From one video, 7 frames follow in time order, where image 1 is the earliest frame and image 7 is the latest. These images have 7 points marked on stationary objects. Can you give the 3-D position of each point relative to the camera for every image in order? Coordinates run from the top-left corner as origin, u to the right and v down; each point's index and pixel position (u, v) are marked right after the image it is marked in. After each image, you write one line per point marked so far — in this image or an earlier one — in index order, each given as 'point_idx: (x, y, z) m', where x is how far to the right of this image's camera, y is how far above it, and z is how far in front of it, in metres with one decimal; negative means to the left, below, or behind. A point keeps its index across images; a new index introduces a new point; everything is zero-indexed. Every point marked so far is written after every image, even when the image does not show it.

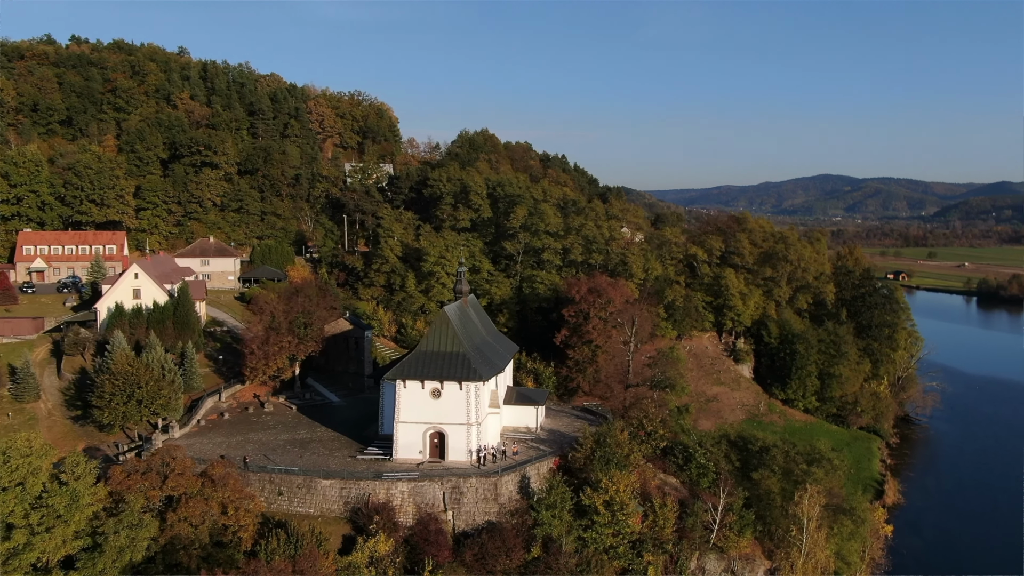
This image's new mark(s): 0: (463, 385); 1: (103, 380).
0: (-1.3, -2.6, +18.1) m
1: (-11.1, -2.5, +19.1) m
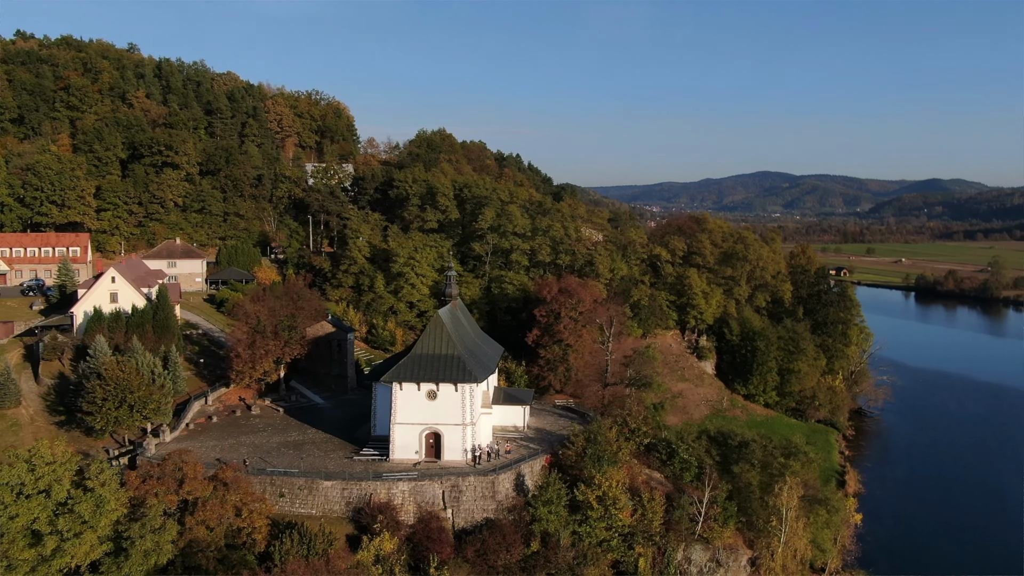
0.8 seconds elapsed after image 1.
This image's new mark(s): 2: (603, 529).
0: (-1.4, -2.7, +18.5) m
1: (-11.3, -2.6, +18.9) m
2: (+2.4, -6.3, +18.2) m
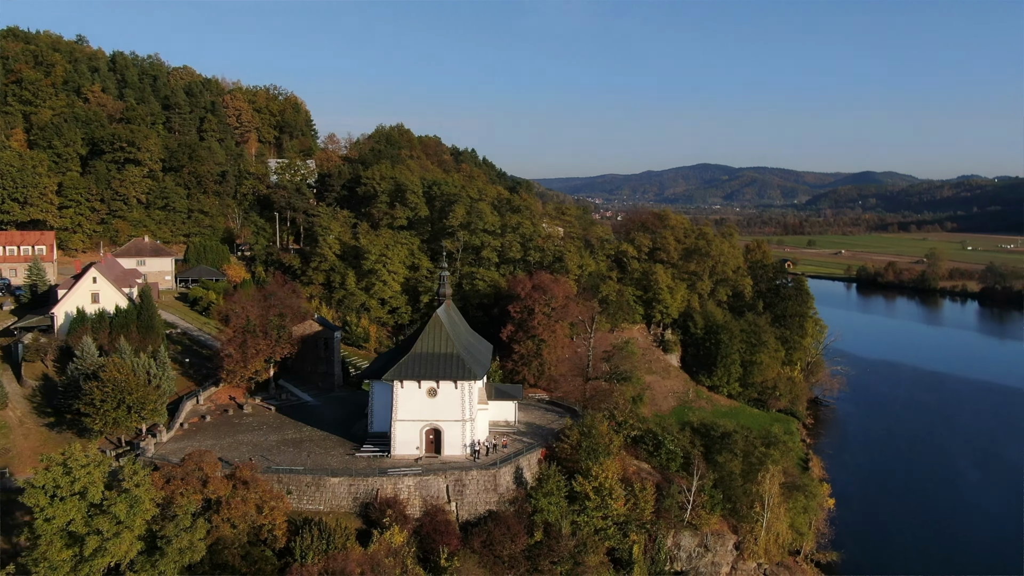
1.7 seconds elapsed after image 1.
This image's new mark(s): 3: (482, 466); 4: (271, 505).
0: (-1.5, -2.6, +19.0) m
1: (-11.3, -2.7, +18.8) m
2: (+2.4, -6.3, +18.9) m
3: (-0.8, -4.7, +18.3) m
4: (-5.0, -4.5, +14.5) m
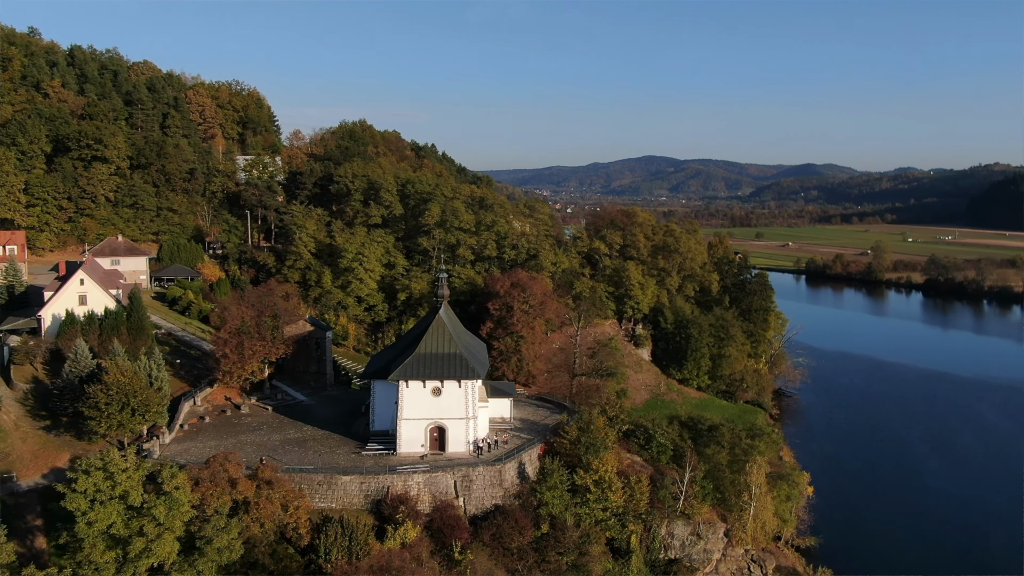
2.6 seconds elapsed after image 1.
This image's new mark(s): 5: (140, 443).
0: (-1.4, -2.6, +19.4) m
1: (-11.2, -2.8, +18.7) m
2: (+2.5, -6.3, +19.6) m
3: (-0.6, -4.7, +18.8) m
4: (-4.6, -4.6, +14.8) m
5: (-10.5, -4.4, +19.8) m
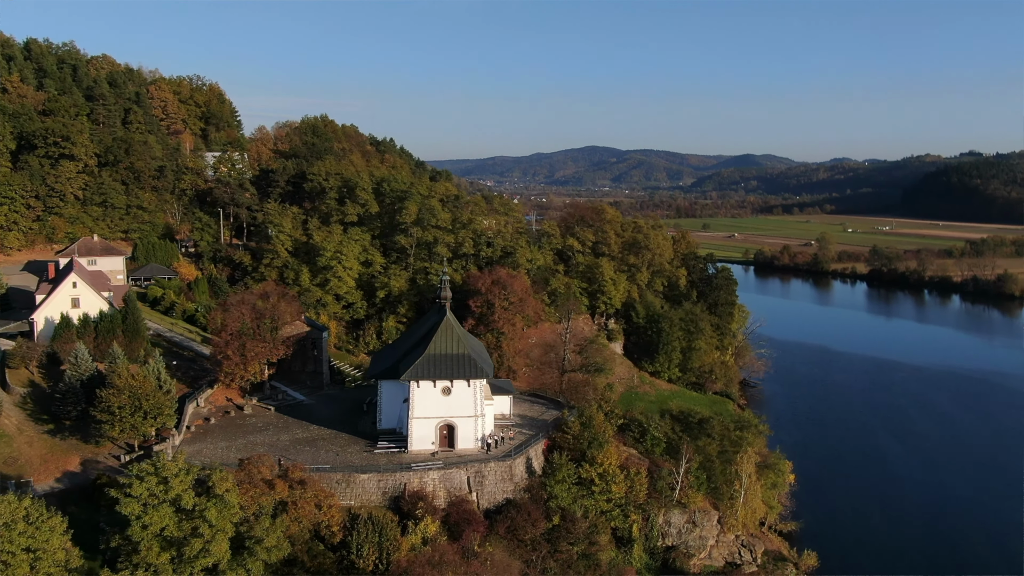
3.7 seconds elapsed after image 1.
0: (-1.2, -2.7, +20.0) m
1: (-11.0, -2.9, +18.8) m
2: (+2.7, -6.3, +20.4) m
3: (-0.4, -4.7, +19.4) m
4: (-4.1, -4.7, +15.3) m
5: (-10.3, -4.5, +19.9) m
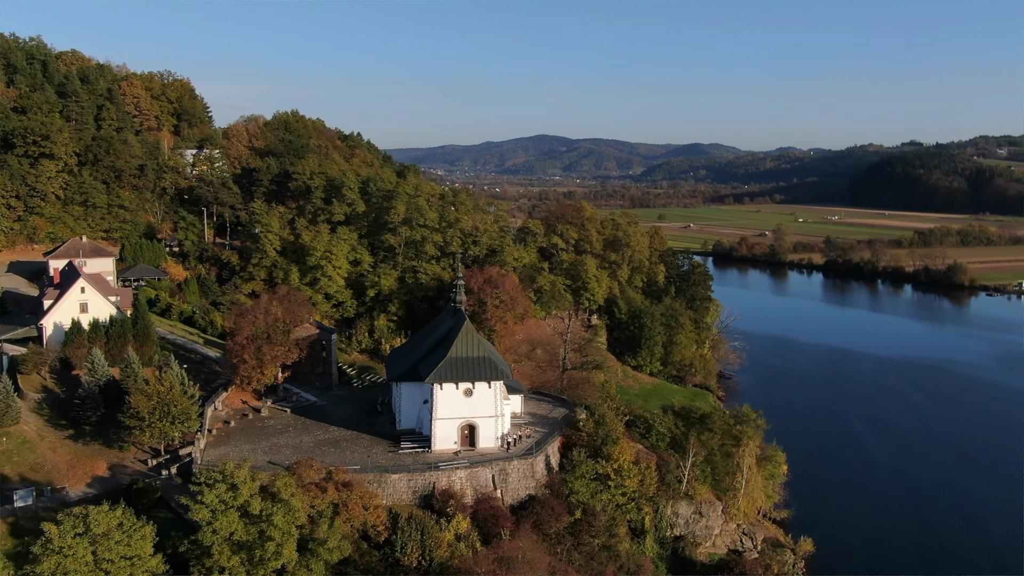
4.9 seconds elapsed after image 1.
0: (-0.6, -2.8, +20.6) m
1: (-10.3, -3.1, +19.0) m
2: (+3.3, -6.3, +21.2) m
3: (+0.2, -4.8, +20.1) m
4: (-3.4, -4.9, +15.8) m
5: (-9.7, -4.7, +20.1) m
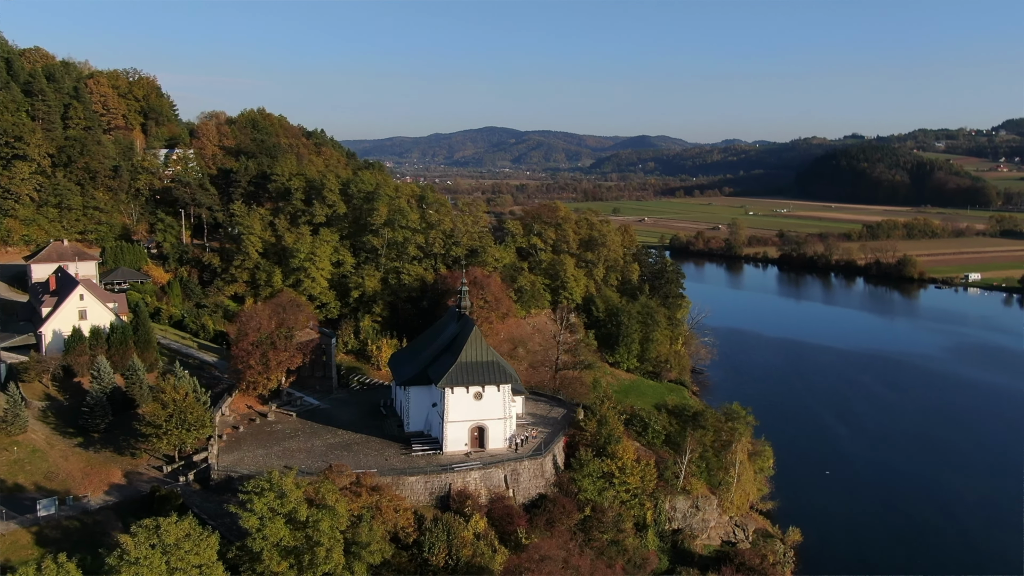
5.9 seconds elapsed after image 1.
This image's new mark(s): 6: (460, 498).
0: (-0.3, -2.9, +21.3) m
1: (-10.0, -3.3, +19.2) m
2: (+3.5, -6.4, +22.0) m
3: (+0.5, -5.0, +20.8) m
4: (-2.9, -5.1, +16.3) m
5: (-9.4, -4.9, +20.4) m
6: (-1.5, -5.6, +18.8) m
